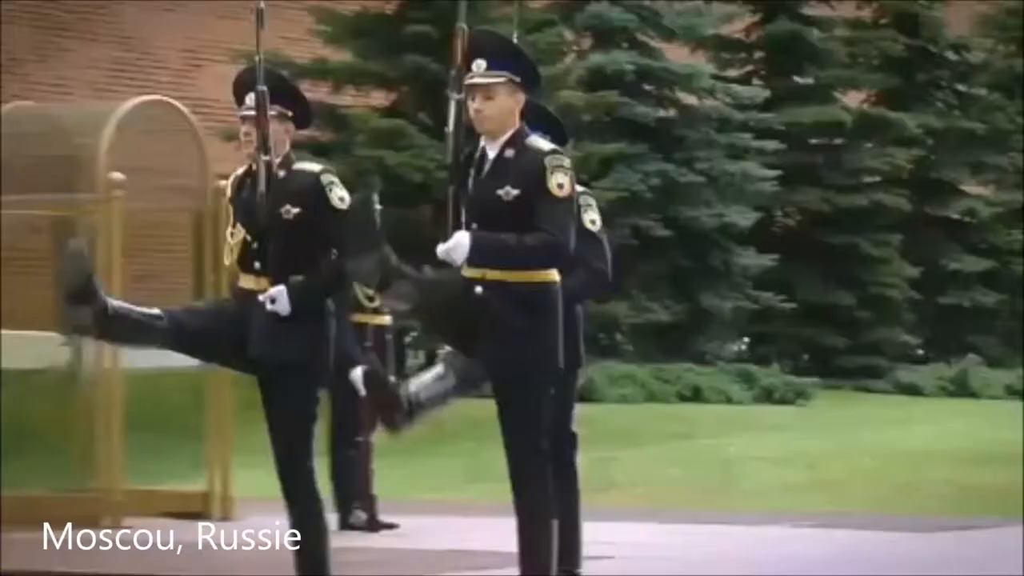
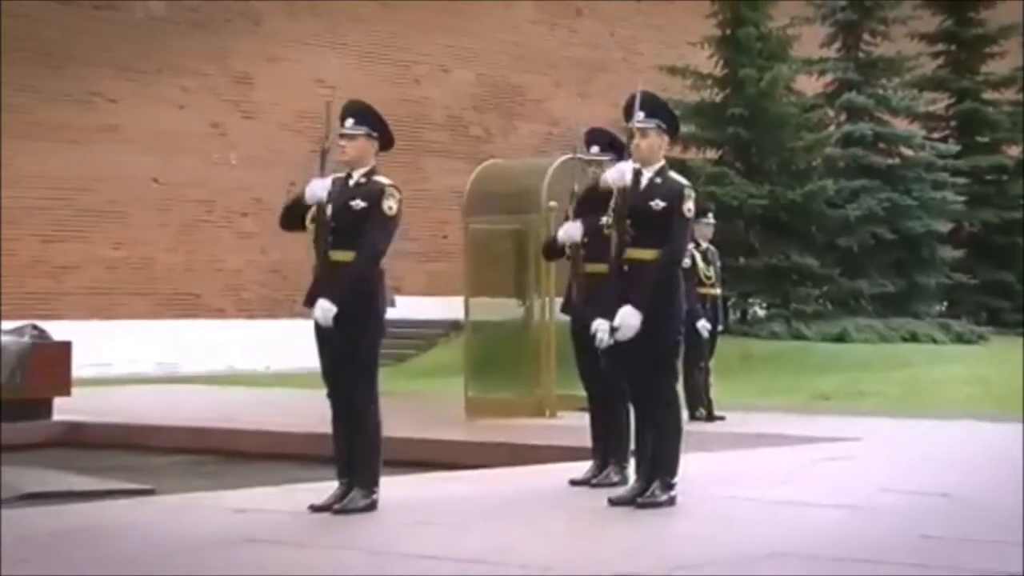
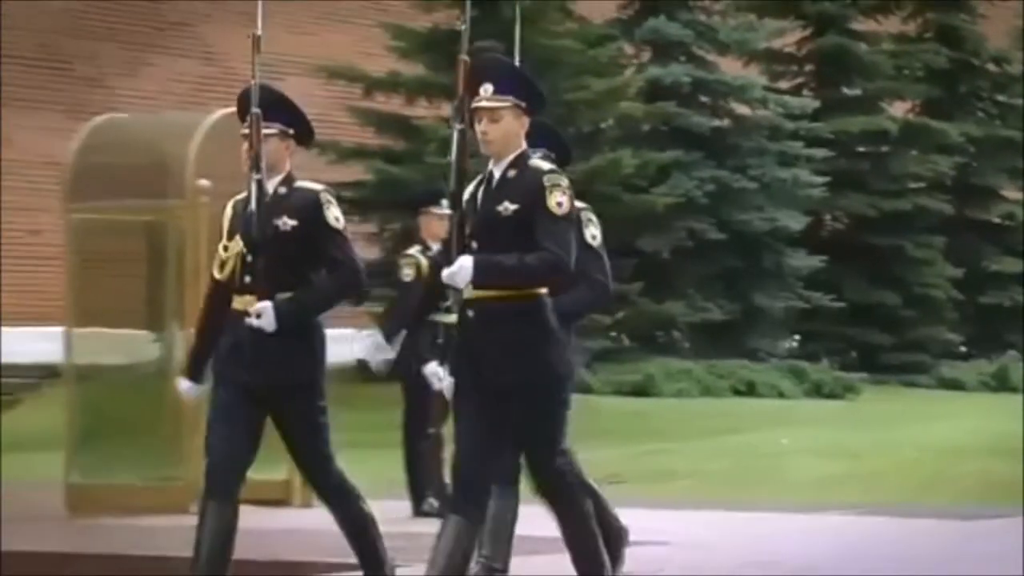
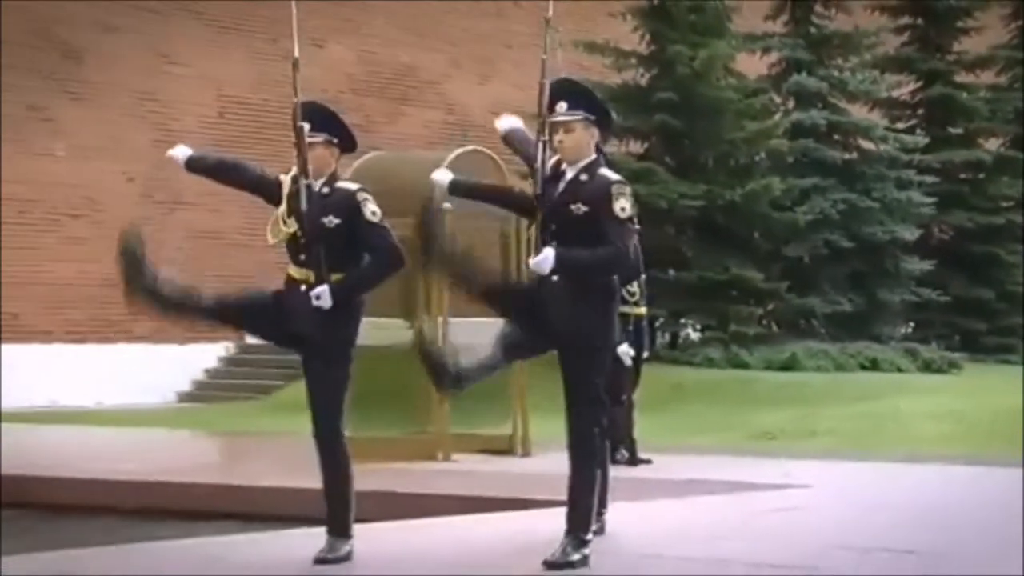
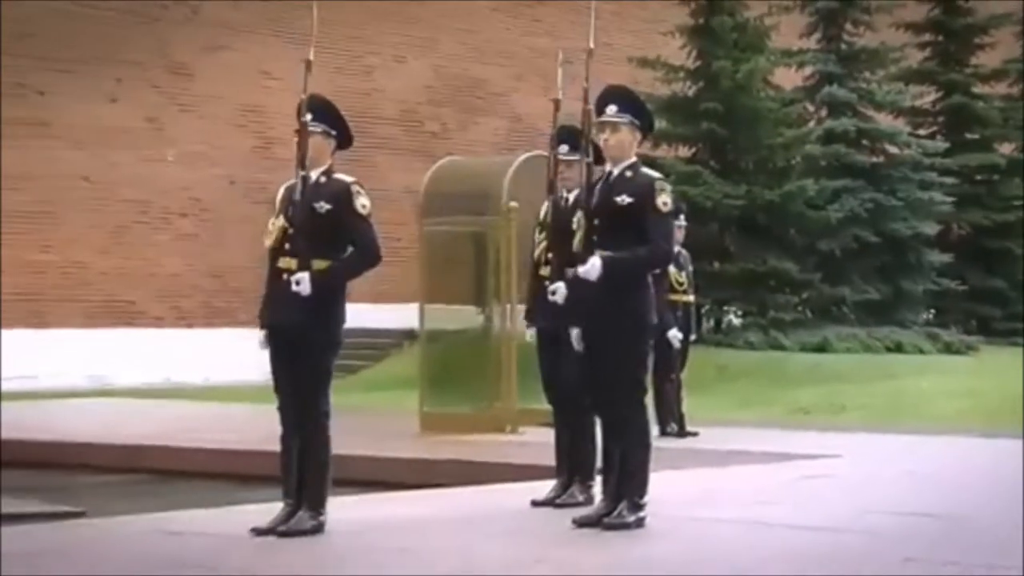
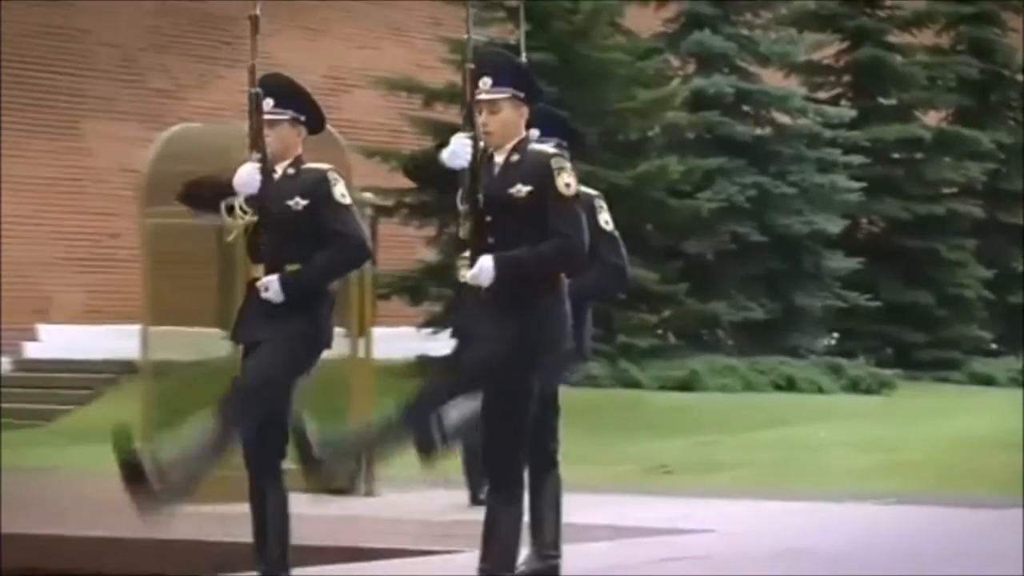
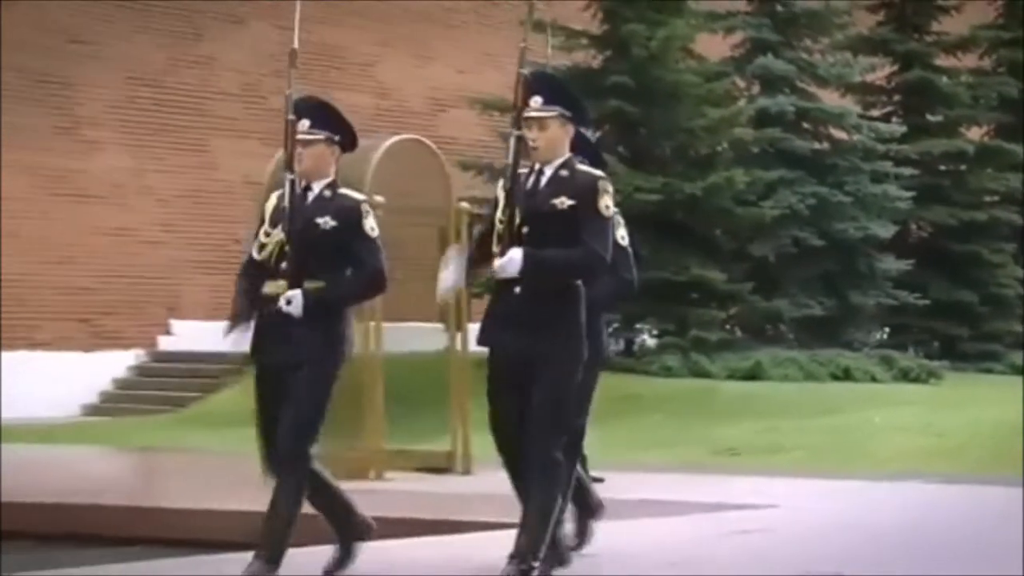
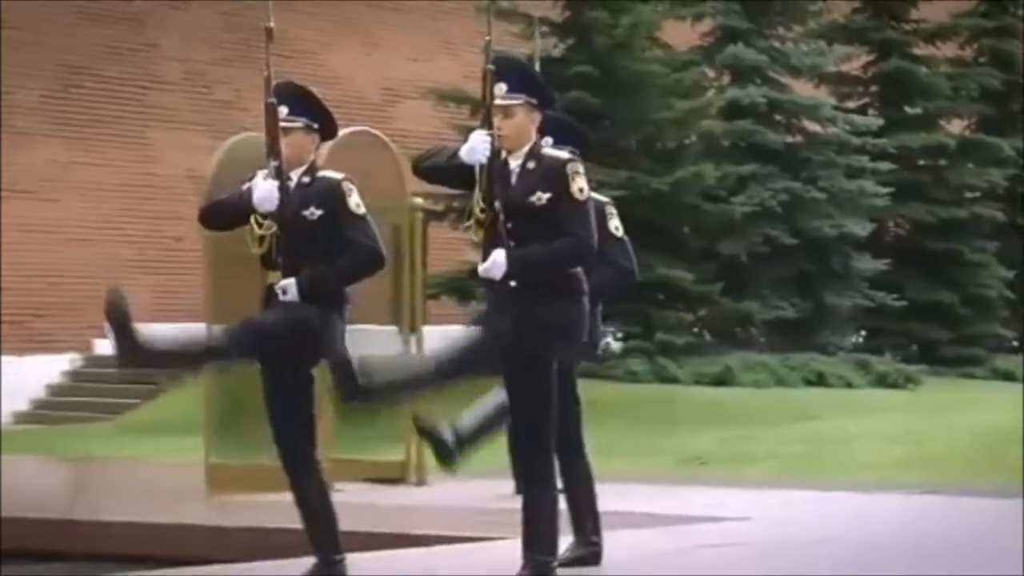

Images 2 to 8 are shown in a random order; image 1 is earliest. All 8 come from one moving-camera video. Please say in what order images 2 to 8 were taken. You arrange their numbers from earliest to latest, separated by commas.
3, 6, 8, 7, 4, 5, 2
